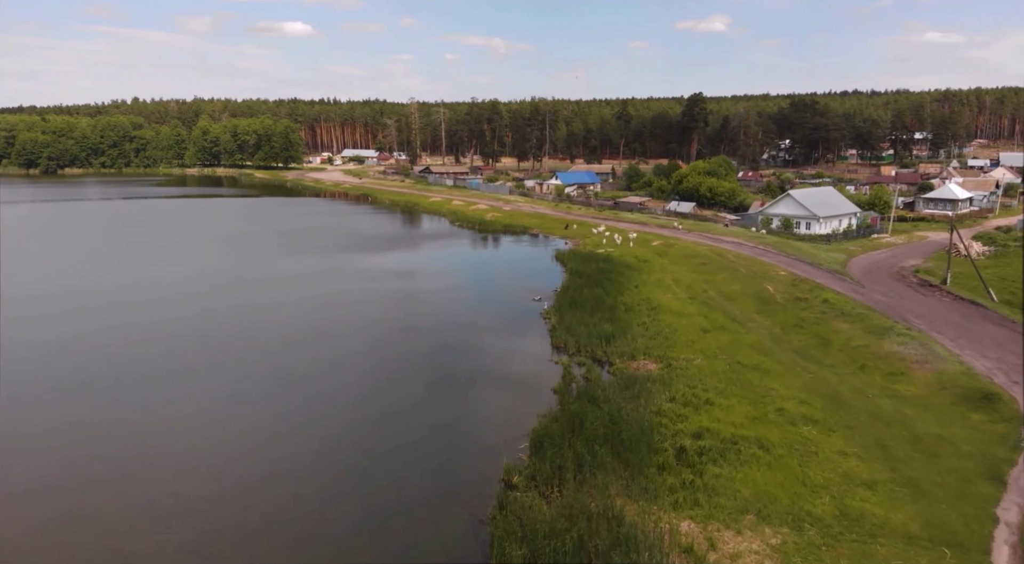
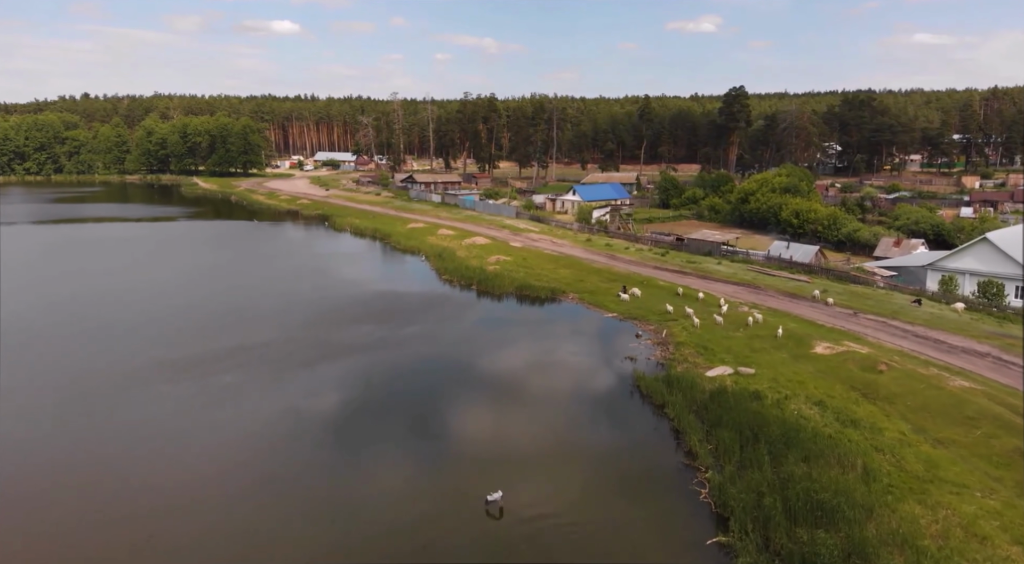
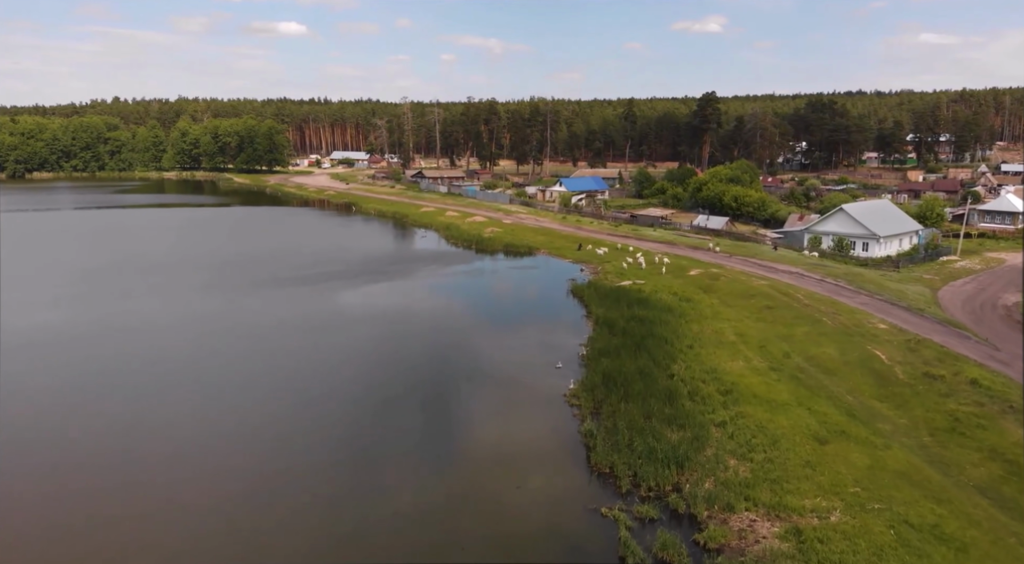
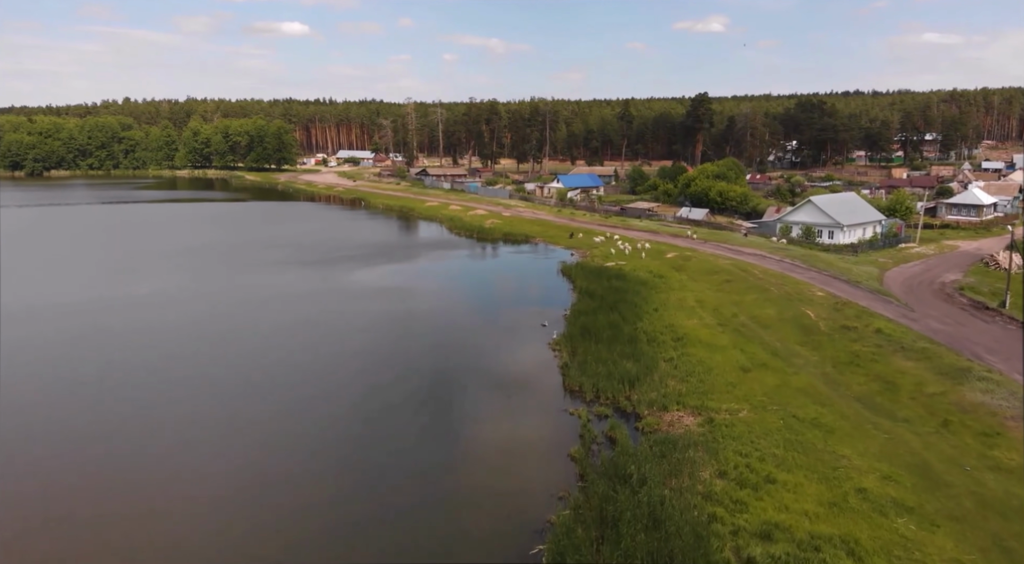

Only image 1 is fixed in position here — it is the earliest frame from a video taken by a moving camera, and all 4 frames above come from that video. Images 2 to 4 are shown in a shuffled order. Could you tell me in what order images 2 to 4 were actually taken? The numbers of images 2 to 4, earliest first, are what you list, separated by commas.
4, 3, 2
